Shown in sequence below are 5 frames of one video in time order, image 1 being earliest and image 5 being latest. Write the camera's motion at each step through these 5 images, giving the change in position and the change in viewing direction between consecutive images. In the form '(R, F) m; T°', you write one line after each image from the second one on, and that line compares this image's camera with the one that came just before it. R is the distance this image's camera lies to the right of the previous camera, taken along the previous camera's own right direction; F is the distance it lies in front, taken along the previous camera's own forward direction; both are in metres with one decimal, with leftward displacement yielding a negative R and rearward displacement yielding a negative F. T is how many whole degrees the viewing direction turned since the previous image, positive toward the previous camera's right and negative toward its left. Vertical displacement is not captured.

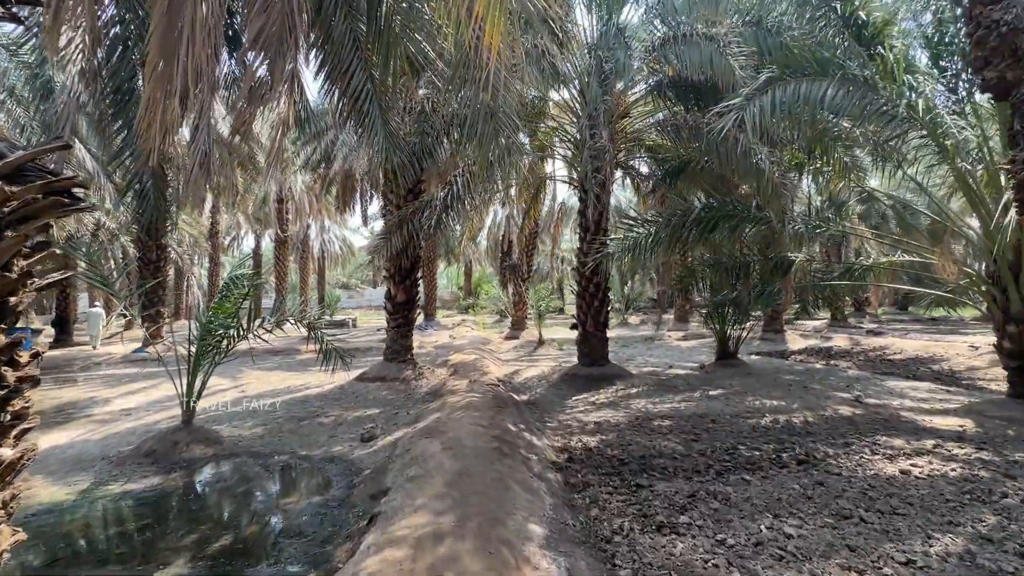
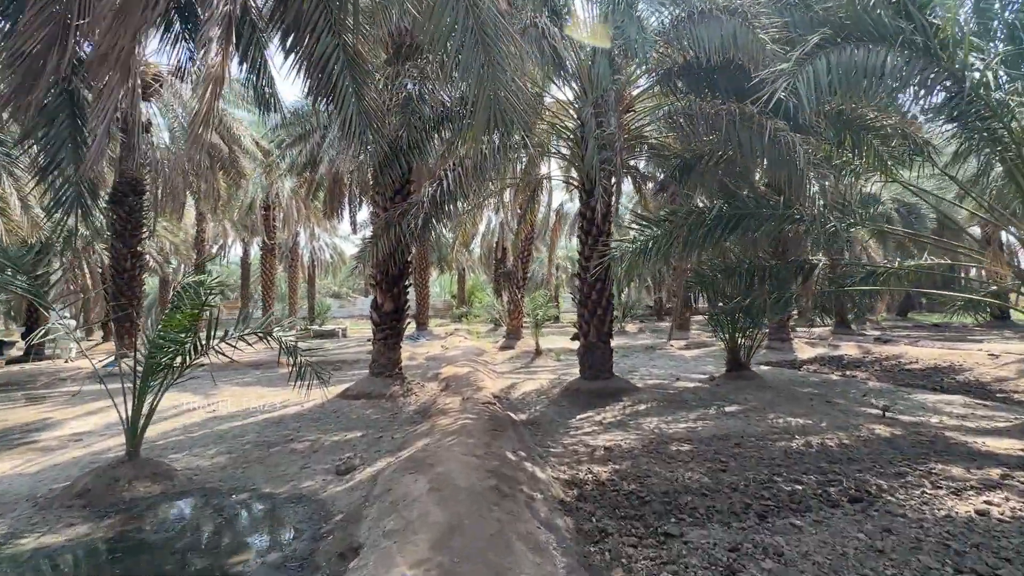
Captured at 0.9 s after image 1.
(0.0, +0.6) m; +1°
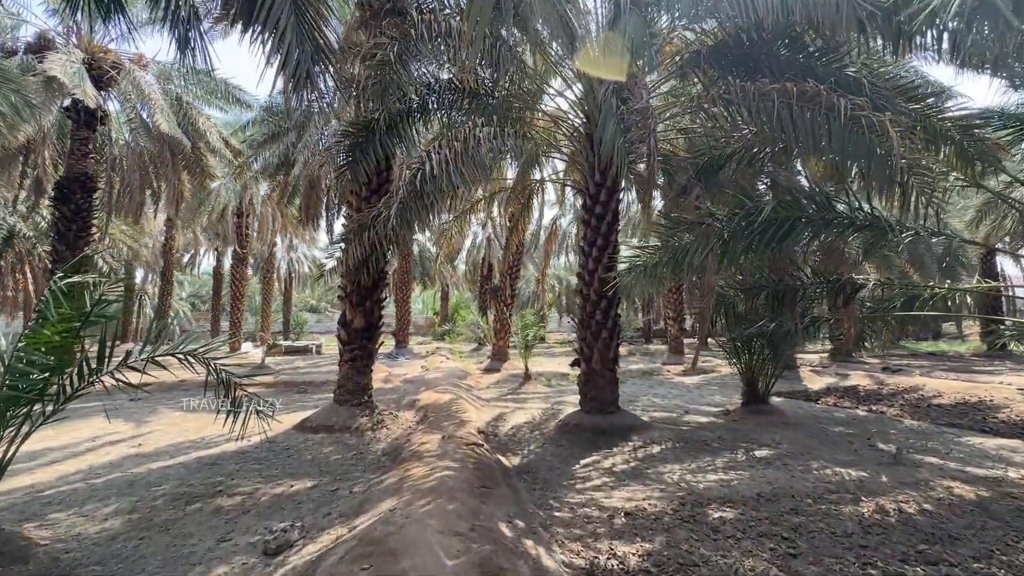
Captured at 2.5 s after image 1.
(-0.1, +1.0) m; +2°
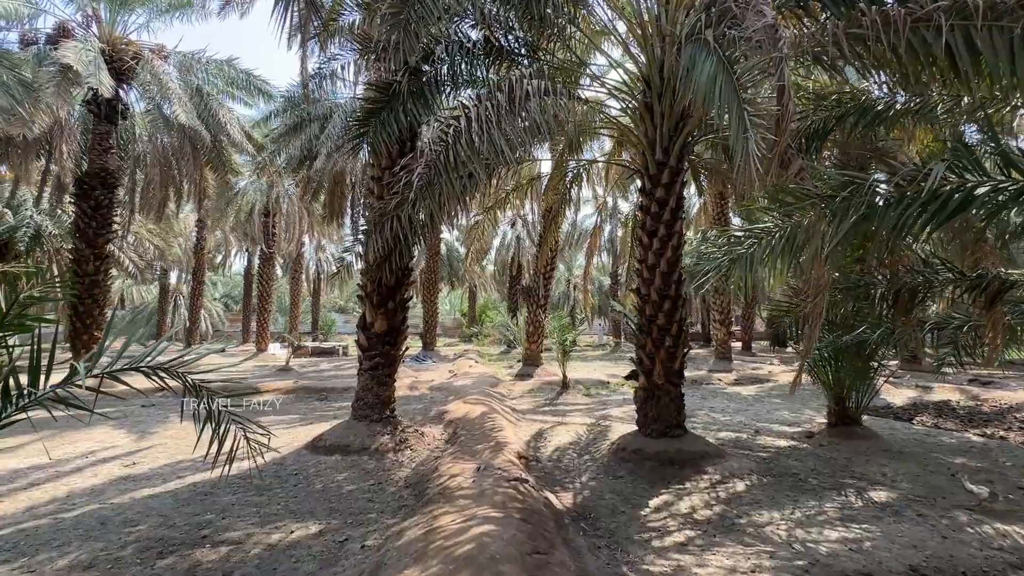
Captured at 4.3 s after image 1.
(-0.2, +1.0) m; -3°
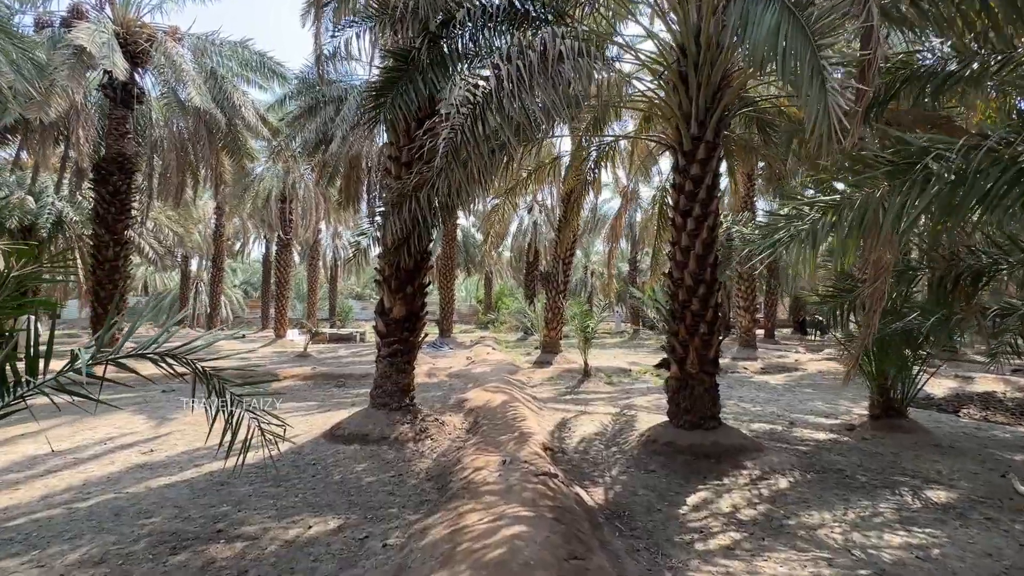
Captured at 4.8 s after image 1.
(-0.1, +0.3) m; -2°
